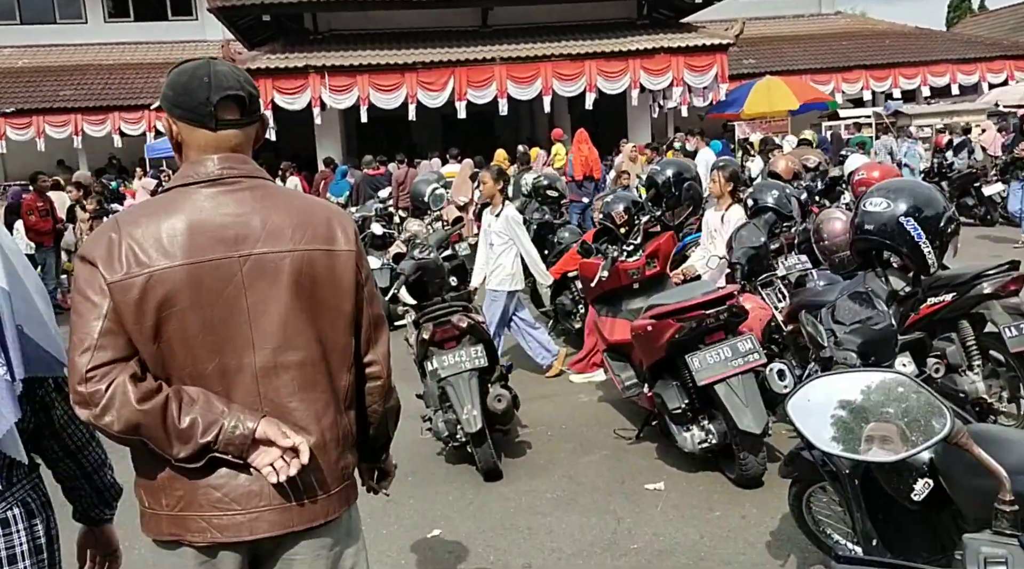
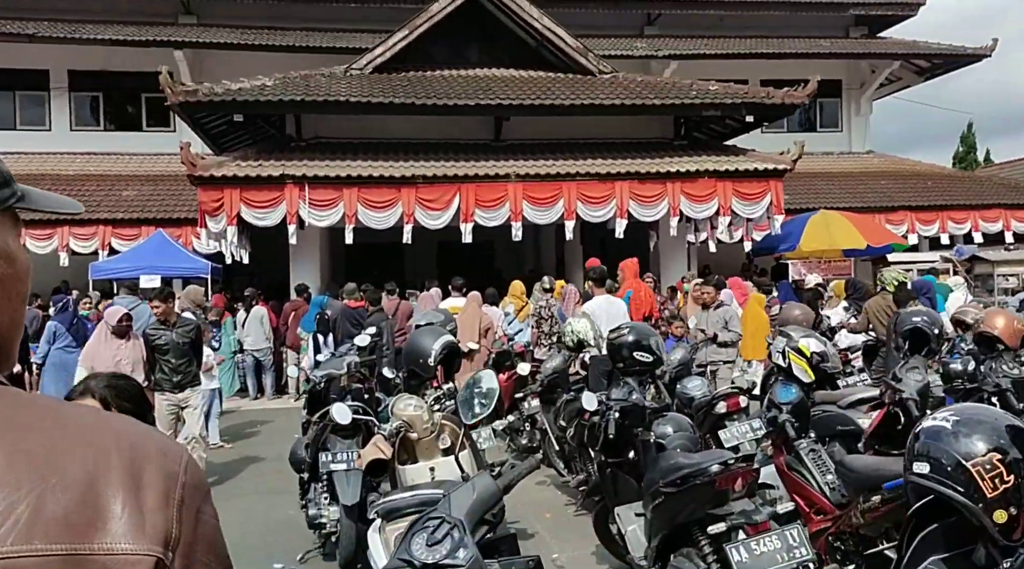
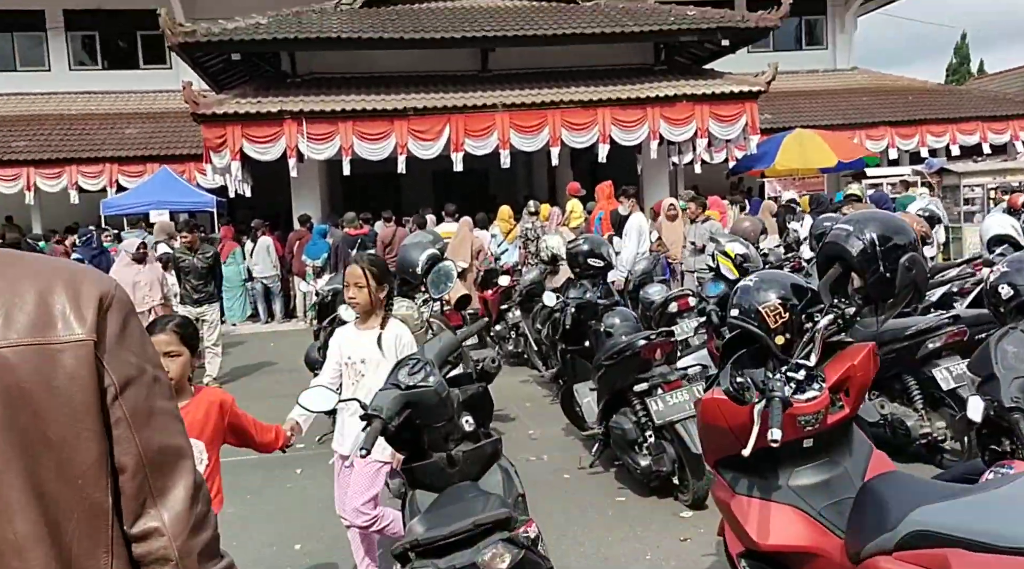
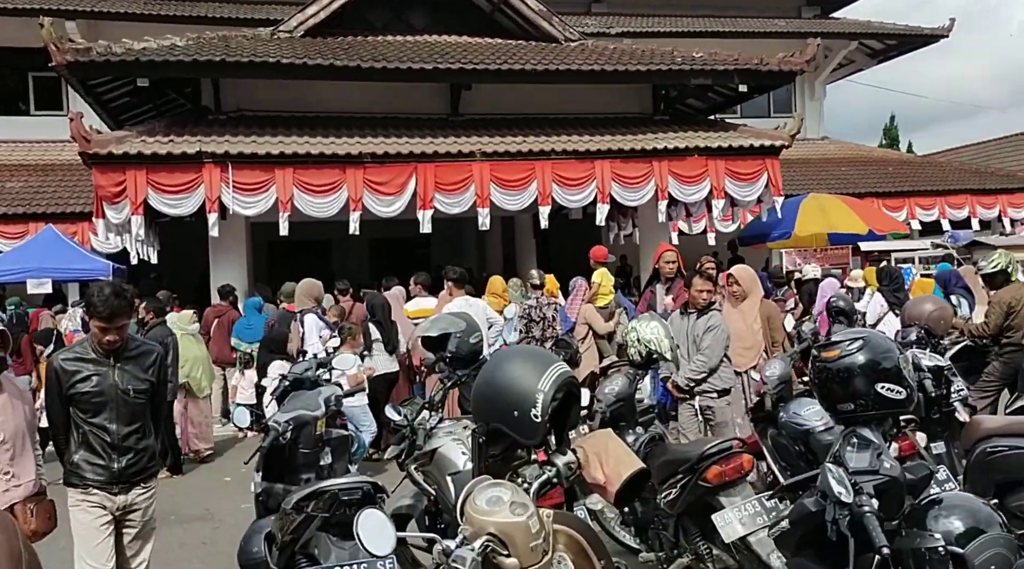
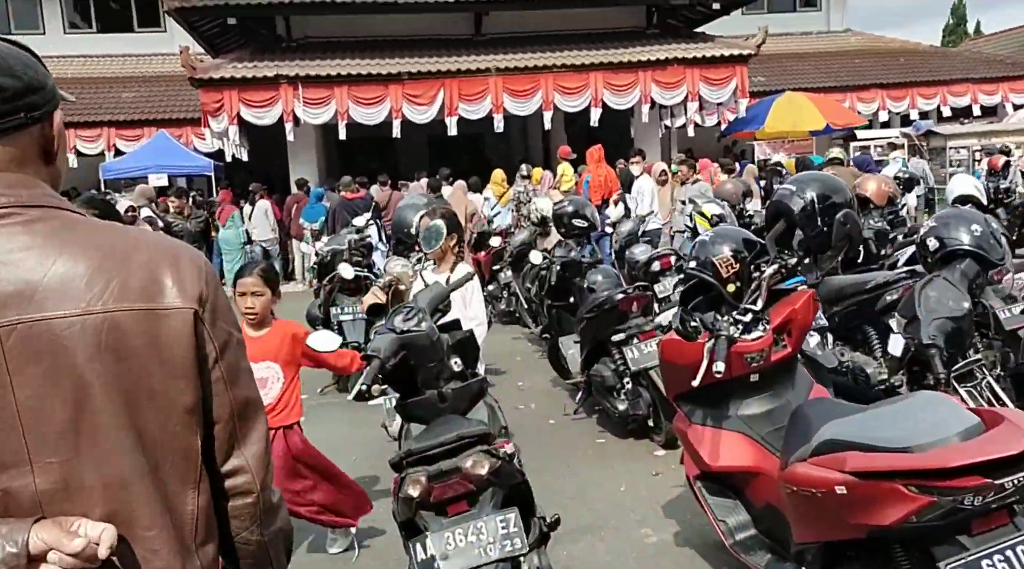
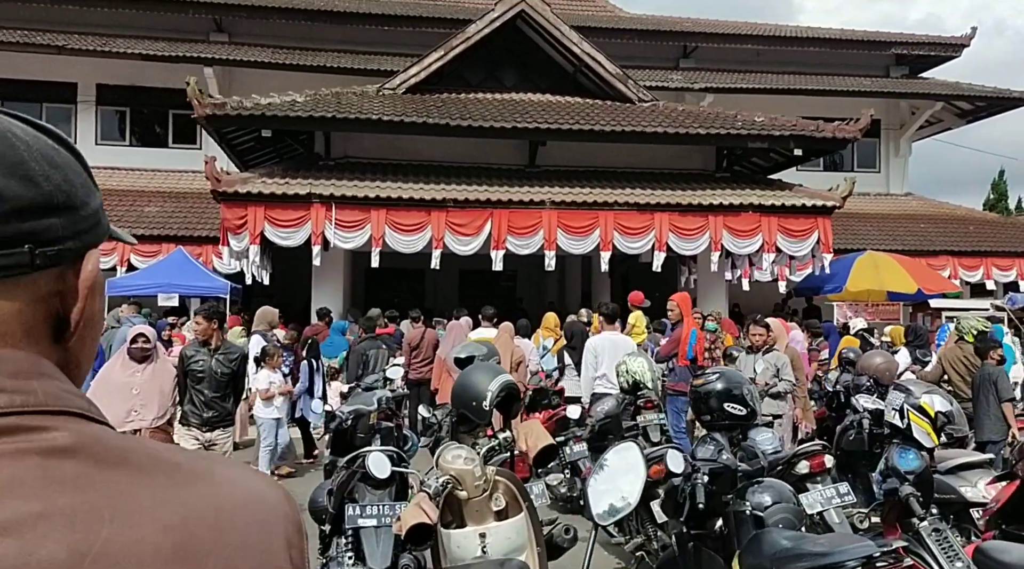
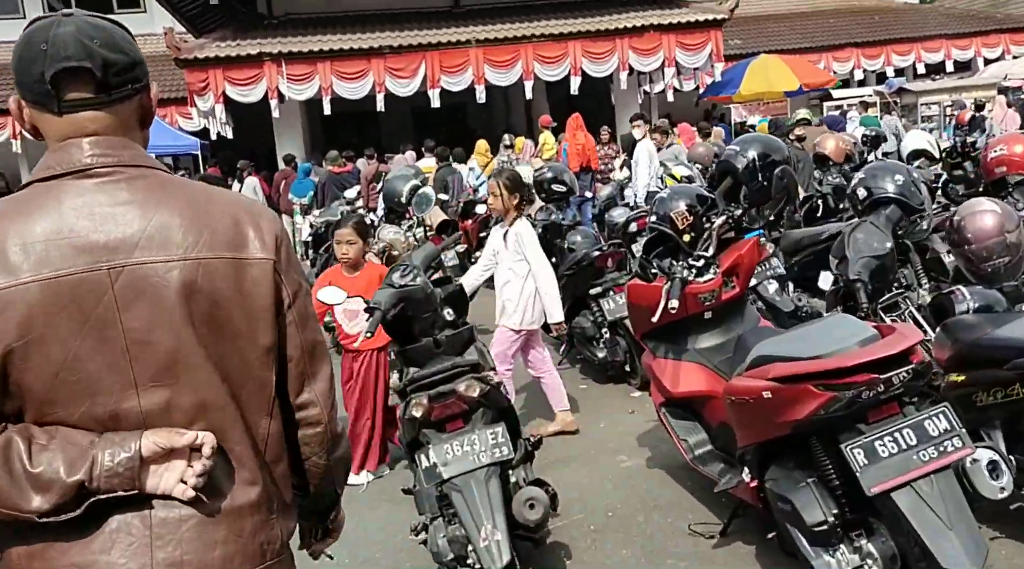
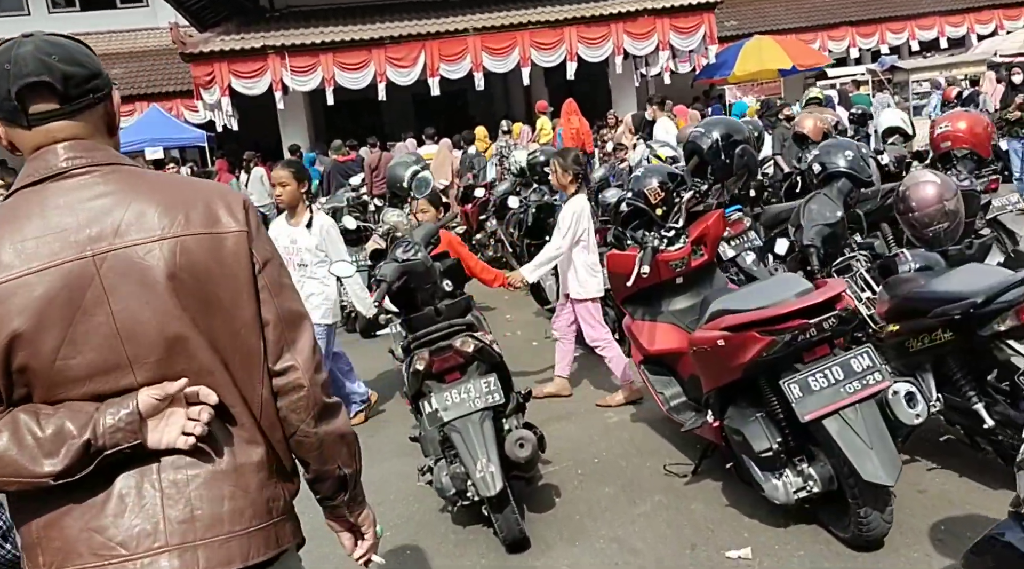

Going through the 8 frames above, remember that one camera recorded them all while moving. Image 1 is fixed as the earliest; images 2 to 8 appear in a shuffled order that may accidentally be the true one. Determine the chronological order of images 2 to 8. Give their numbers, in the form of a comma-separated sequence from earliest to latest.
8, 7, 5, 3, 2, 6, 4
